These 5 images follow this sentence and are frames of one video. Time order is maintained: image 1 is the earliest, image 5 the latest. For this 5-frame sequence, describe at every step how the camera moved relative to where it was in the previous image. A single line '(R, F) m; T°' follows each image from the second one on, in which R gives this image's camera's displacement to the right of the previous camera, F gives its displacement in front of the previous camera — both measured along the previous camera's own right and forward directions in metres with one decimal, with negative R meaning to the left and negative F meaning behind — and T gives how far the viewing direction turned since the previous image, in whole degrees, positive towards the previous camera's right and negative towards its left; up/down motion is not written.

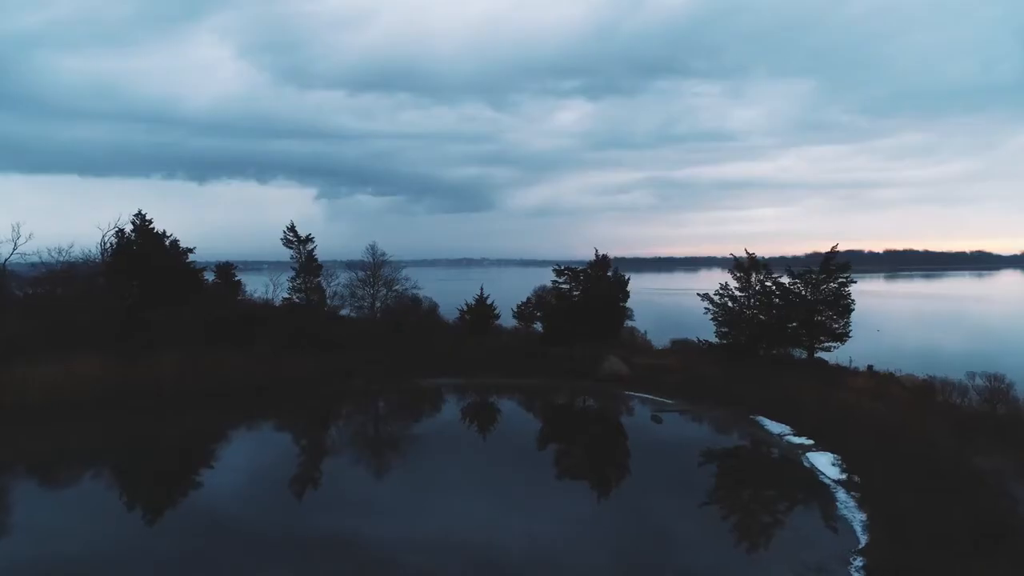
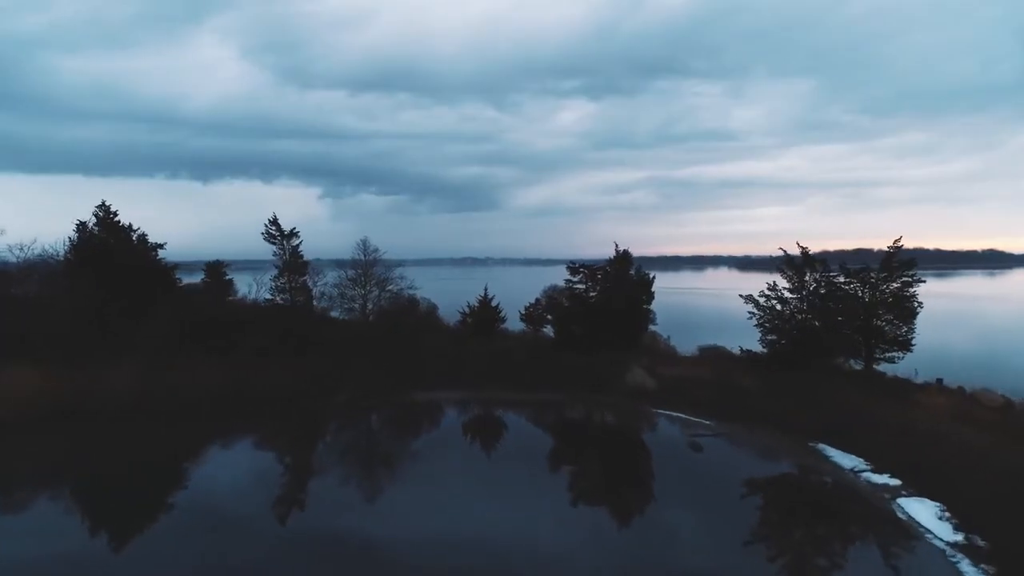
(-0.2, +2.2) m; 0°
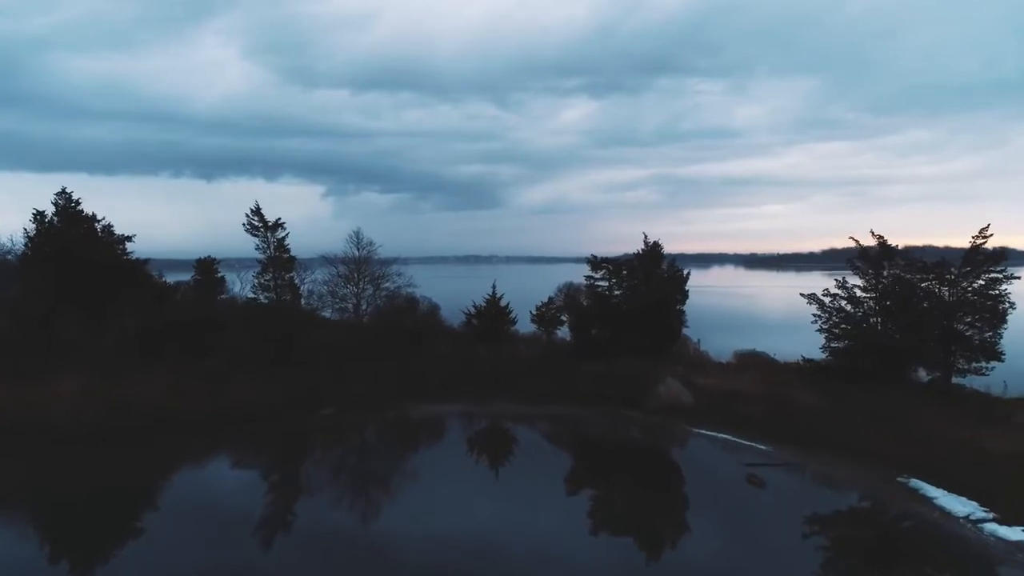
(-0.2, +2.1) m; 0°
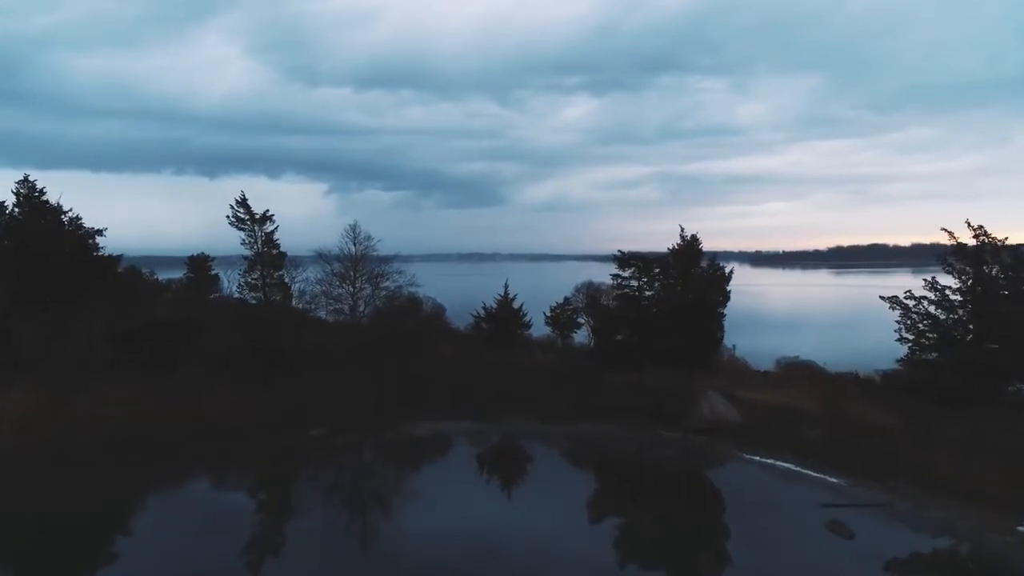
(-0.3, +1.7) m; 0°
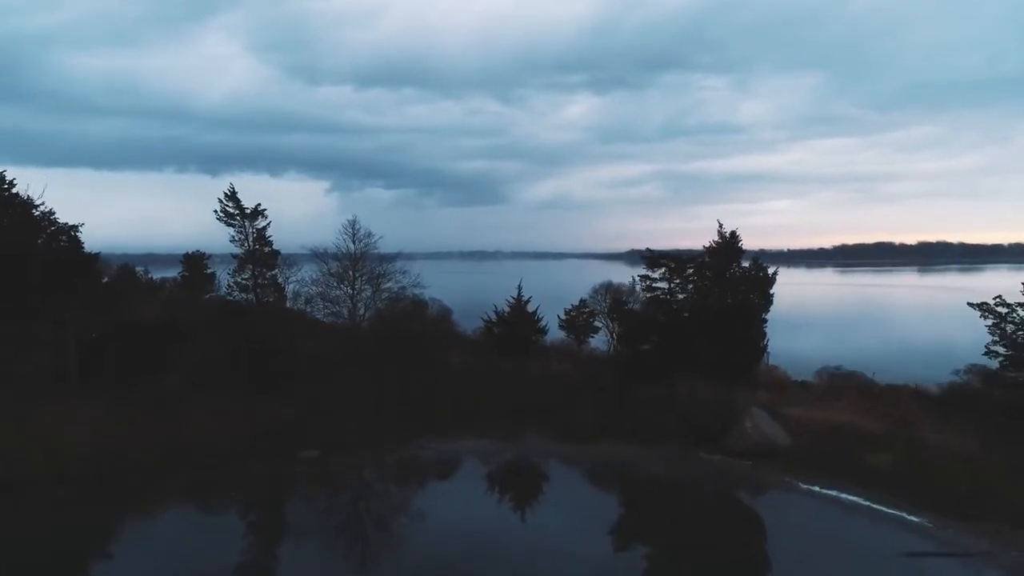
(-0.2, +1.3) m; 0°
